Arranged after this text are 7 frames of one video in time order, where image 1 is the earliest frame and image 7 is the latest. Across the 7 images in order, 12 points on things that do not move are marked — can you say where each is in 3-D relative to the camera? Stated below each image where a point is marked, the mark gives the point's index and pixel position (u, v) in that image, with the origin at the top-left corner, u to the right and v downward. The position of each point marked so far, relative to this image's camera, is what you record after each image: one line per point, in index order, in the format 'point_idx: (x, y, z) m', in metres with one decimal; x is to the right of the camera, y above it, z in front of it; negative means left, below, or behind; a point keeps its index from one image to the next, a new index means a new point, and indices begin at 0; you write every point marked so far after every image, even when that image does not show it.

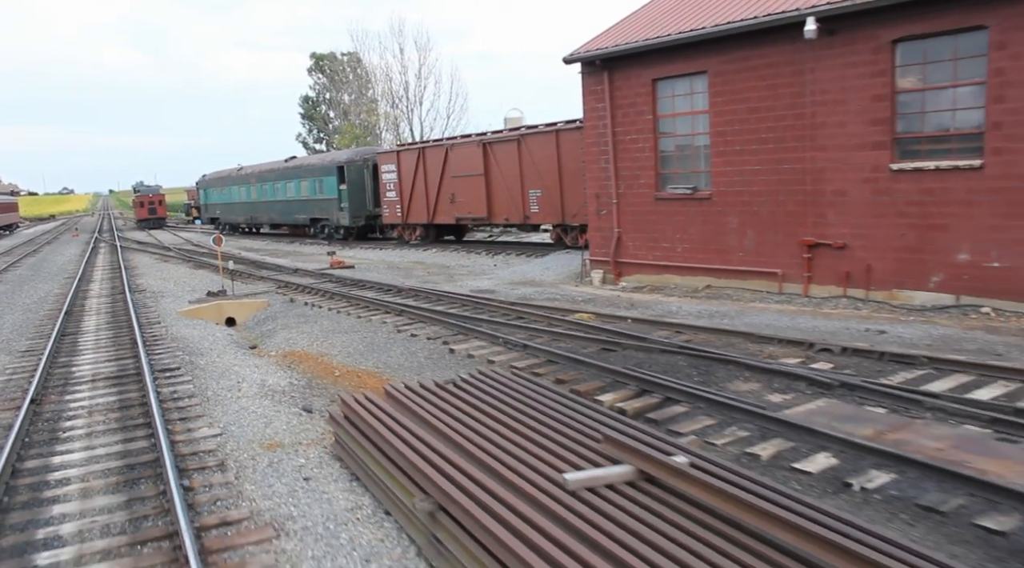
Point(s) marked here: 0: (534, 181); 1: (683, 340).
0: (+0.5, +2.4, +16.6) m
1: (+1.9, -0.6, +8.0) m
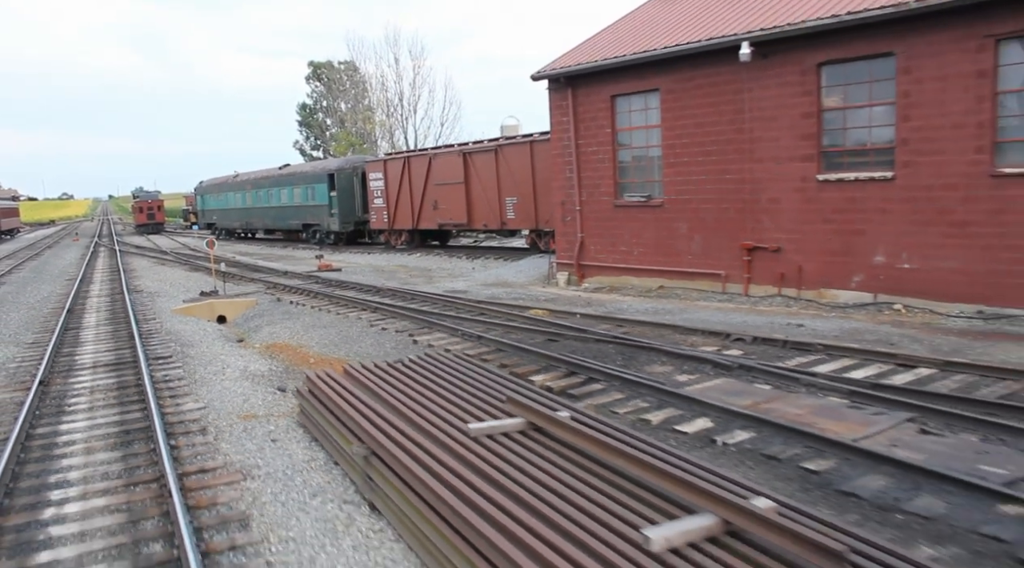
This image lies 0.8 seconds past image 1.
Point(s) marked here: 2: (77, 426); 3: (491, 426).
0: (-0.1, +2.3, +17.6) m
1: (+1.3, -0.6, +9.0) m
2: (-4.0, -1.3, +6.6) m
3: (-0.2, -0.9, +4.8) m
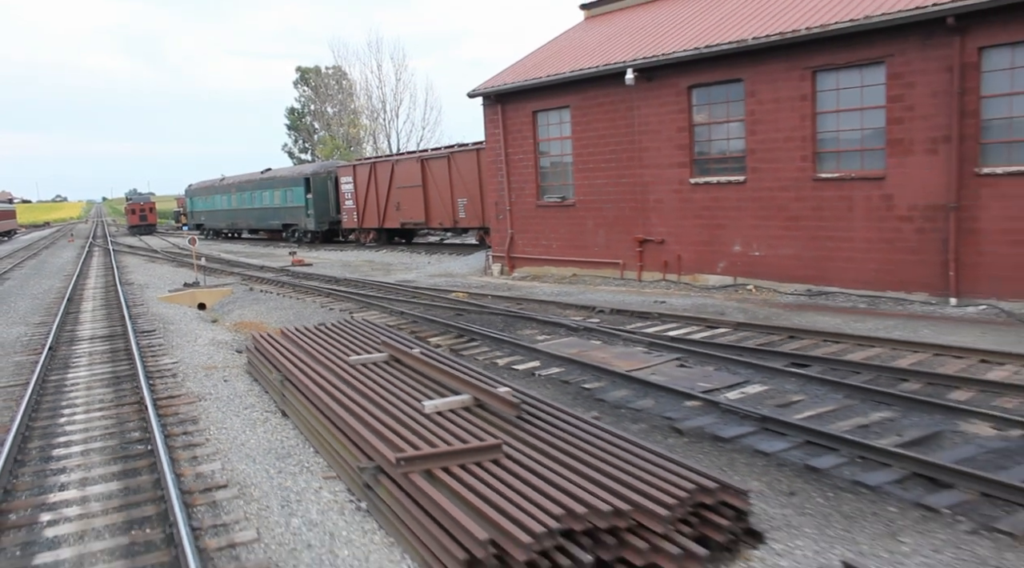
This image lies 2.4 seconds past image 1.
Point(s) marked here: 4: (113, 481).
0: (-1.4, +2.5, +19.7) m
1: (+0.1, -0.4, +11.1) m
2: (-5.2, -1.1, +8.7) m
3: (-1.4, -0.7, +6.9) m
4: (-2.9, -1.4, +5.3) m
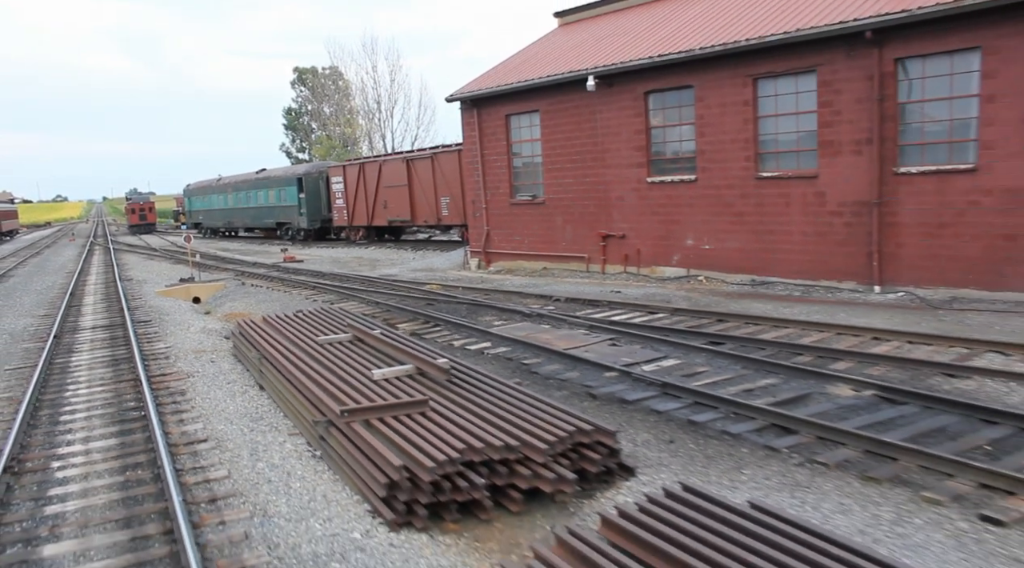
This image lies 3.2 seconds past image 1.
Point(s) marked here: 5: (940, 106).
0: (-2.0, +2.7, +20.7) m
1: (-0.5, -0.2, +12.1) m
2: (-5.8, -1.0, +9.7) m
3: (-2.0, -0.6, +7.9) m
4: (-3.5, -1.3, +6.3) m
5: (+6.1, +2.5, +10.2) m
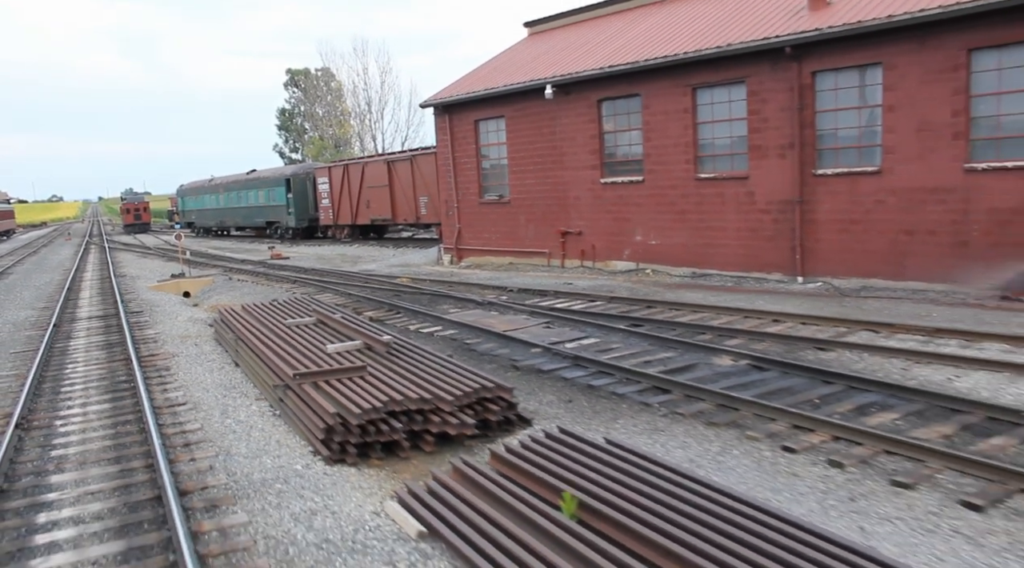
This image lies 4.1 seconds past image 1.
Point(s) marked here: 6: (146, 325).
0: (-2.7, +2.8, +21.8) m
1: (-1.2, -0.1, +13.3) m
2: (-6.5, -0.9, +10.8) m
3: (-2.7, -0.5, +9.0) m
4: (-4.2, -1.2, +7.4) m
5: (+5.4, +2.7, +11.4) m
6: (-6.0, -0.7, +11.8) m
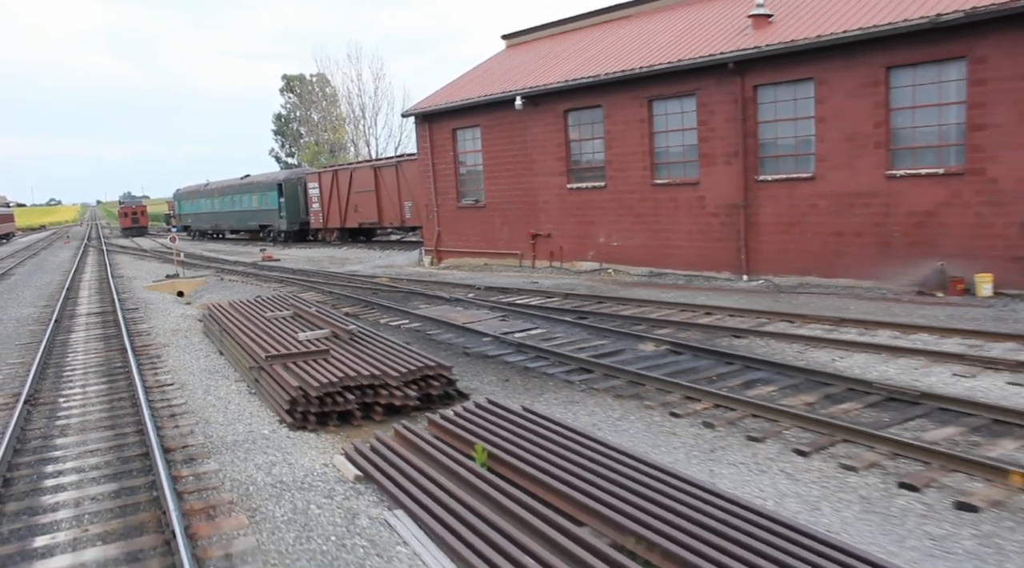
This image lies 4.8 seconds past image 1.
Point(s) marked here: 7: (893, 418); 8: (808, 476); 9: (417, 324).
0: (-3.4, +2.8, +22.8) m
1: (-1.8, -0.1, +14.2) m
2: (-7.1, -0.9, +11.8) m
3: (-3.3, -0.4, +10.0) m
4: (-4.8, -1.2, +8.4) m
5: (+4.8, +2.7, +12.4) m
6: (-6.6, -0.7, +12.7) m
7: (+3.0, -1.0, +5.6) m
8: (+2.0, -1.3, +4.8) m
9: (-1.4, -0.6, +10.6) m
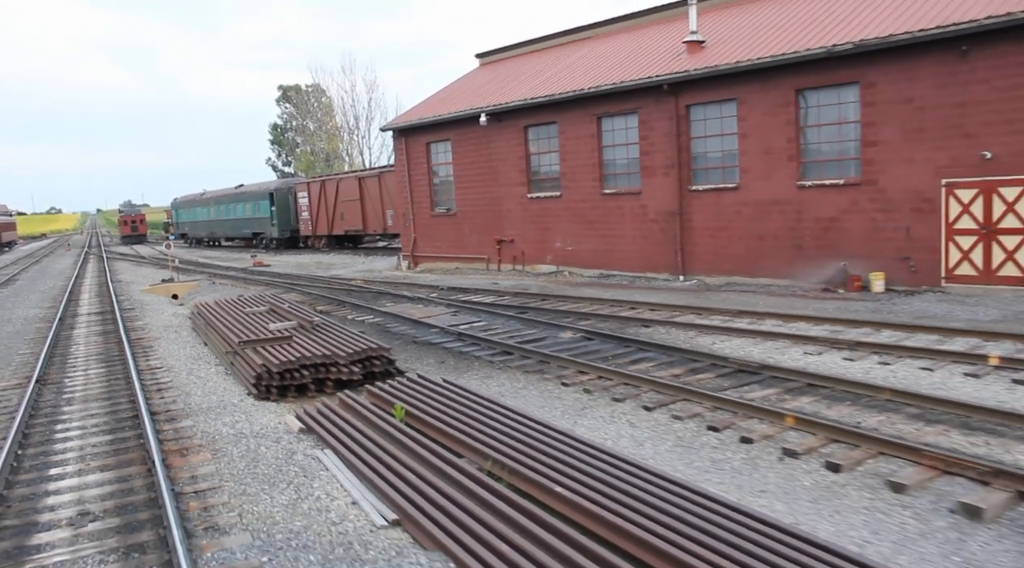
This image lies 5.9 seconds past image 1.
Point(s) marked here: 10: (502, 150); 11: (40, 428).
0: (-4.2, +2.7, +24.3) m
1: (-2.6, -0.1, +15.7) m
2: (-7.9, -0.9, +13.2) m
3: (-4.1, -0.4, +11.4) m
4: (-5.6, -1.2, +9.8) m
5: (+3.9, +2.7, +13.8) m
6: (-7.4, -0.7, +14.2) m
7: (+2.1, -1.0, +7.0) m
8: (+1.2, -1.2, +6.2) m
9: (-2.2, -0.6, +12.0) m
10: (-0.2, +3.2, +17.5) m
11: (-4.6, -1.4, +7.0) m
